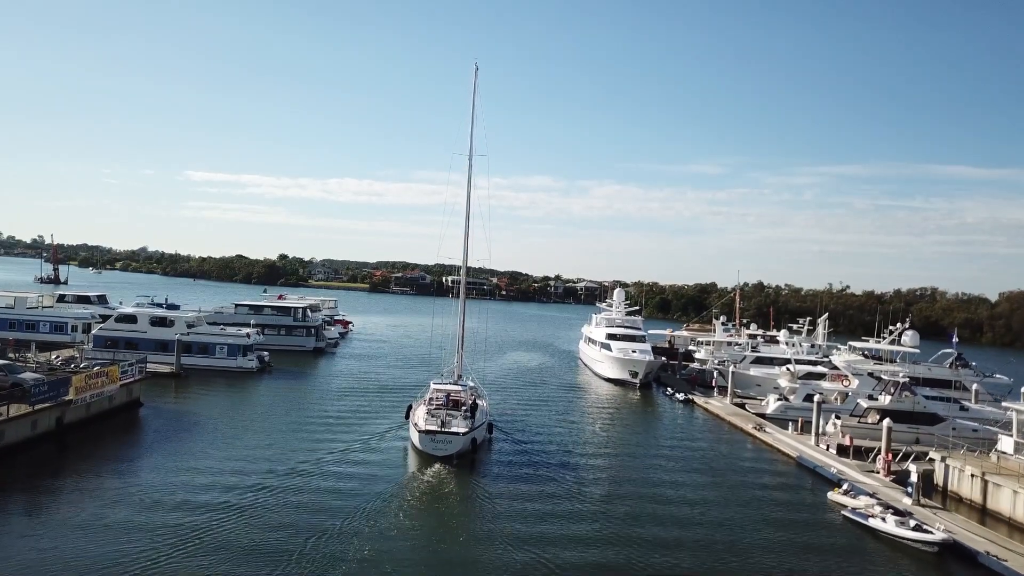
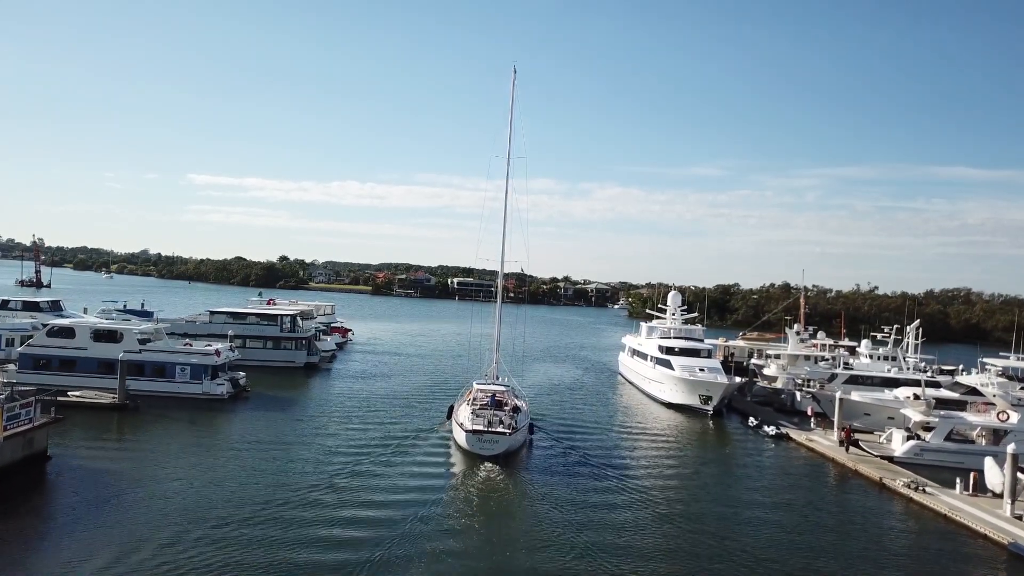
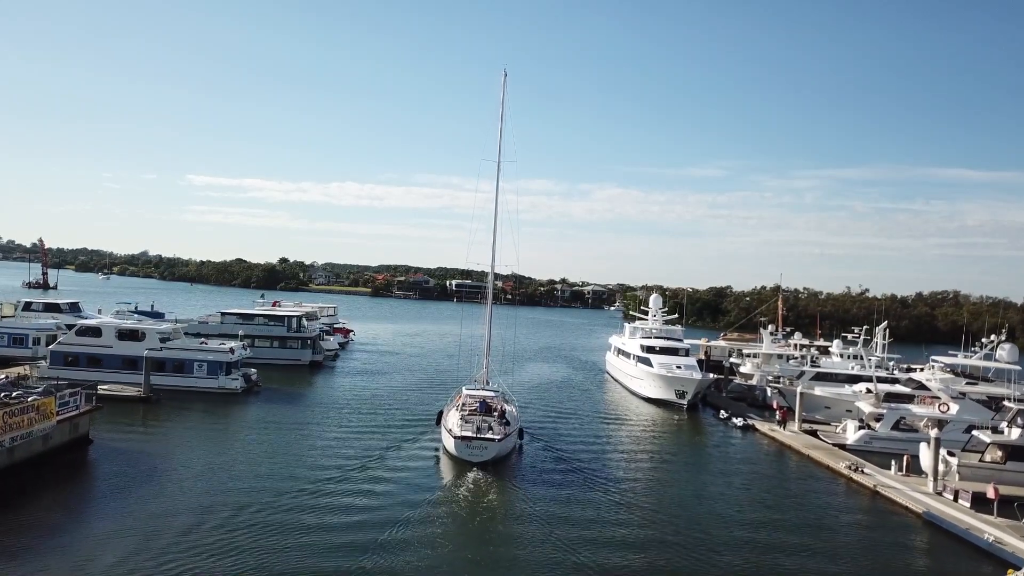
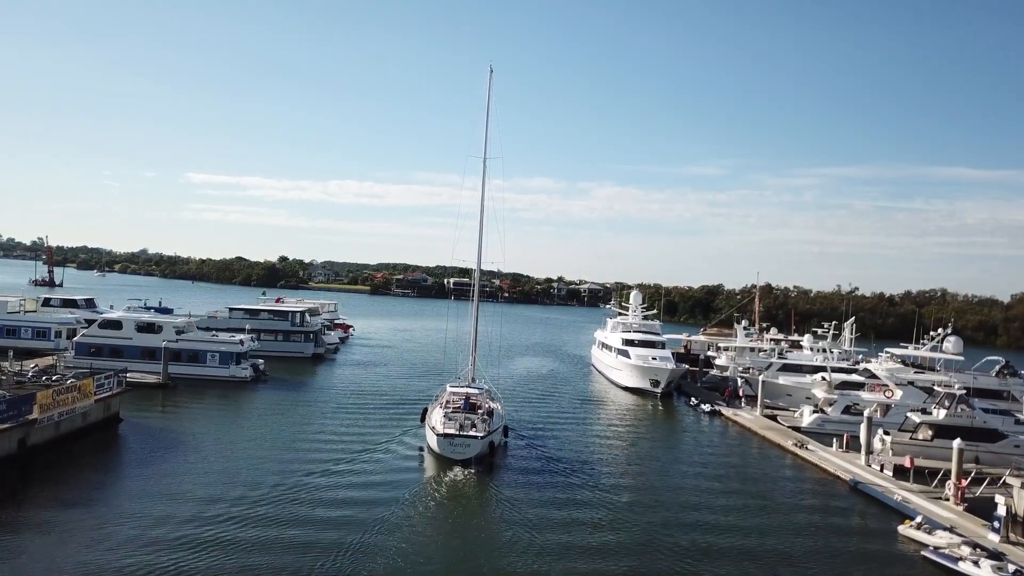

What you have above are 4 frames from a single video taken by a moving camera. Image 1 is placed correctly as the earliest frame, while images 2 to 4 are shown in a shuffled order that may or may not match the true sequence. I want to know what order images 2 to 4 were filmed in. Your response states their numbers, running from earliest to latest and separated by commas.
4, 3, 2
